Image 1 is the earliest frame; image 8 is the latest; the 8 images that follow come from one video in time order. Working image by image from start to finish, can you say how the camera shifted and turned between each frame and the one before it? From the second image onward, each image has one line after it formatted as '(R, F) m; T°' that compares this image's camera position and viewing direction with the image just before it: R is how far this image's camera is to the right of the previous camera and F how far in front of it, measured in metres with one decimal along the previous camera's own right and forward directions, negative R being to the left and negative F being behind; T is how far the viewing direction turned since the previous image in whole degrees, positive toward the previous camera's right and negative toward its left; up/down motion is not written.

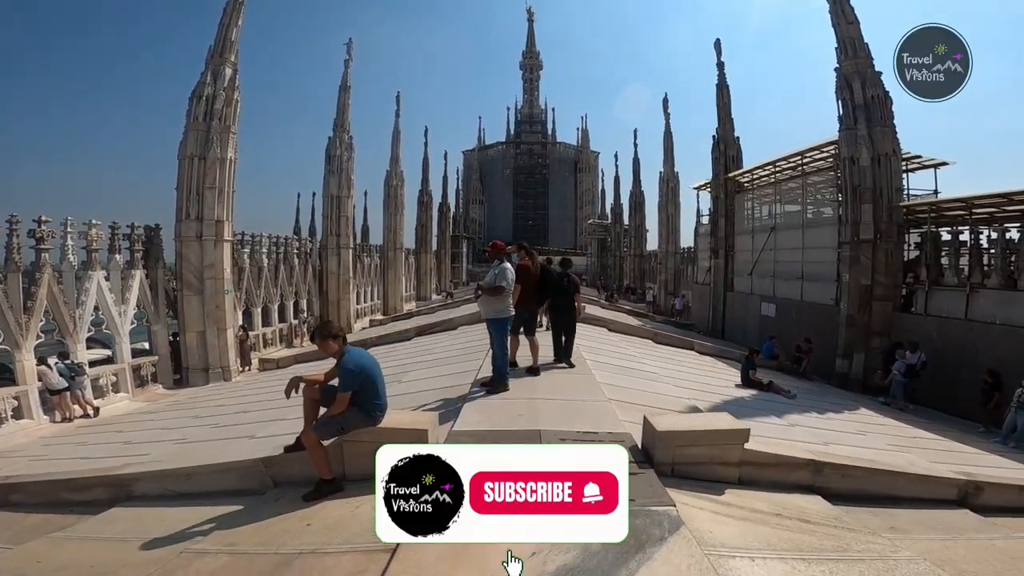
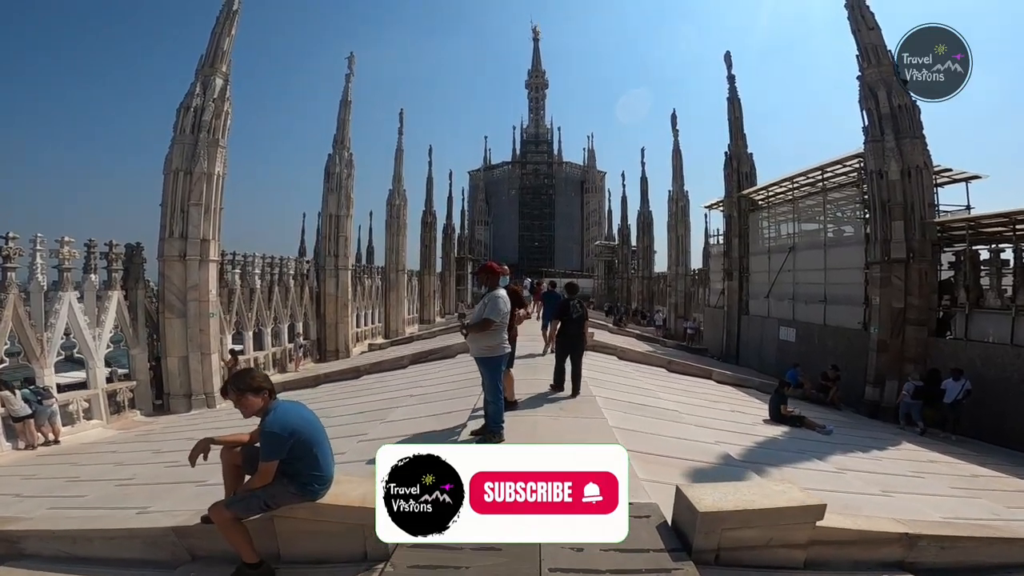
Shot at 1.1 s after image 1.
(+0.1, +0.8) m; -1°
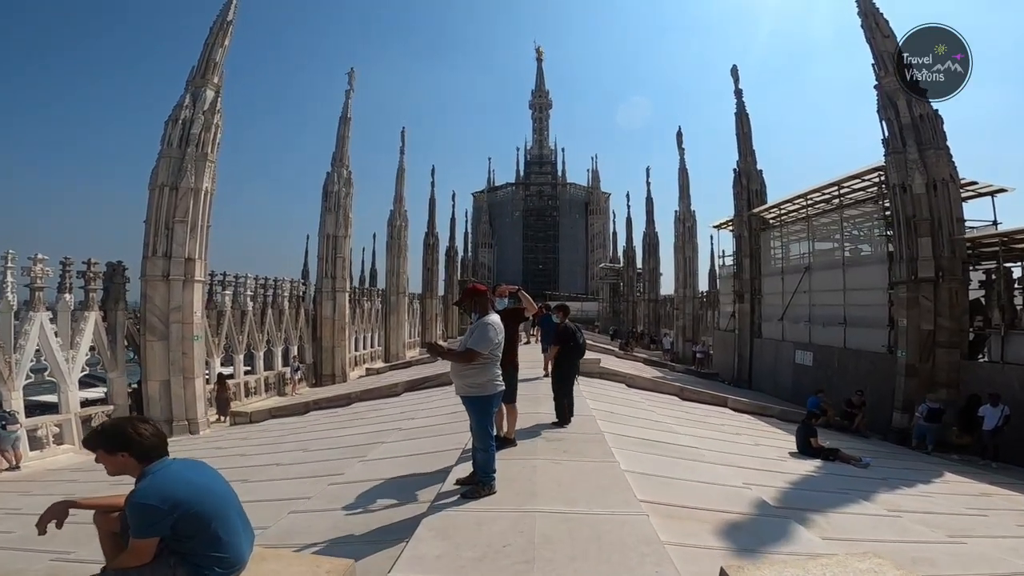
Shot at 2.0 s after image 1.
(+0.1, +0.6) m; 0°
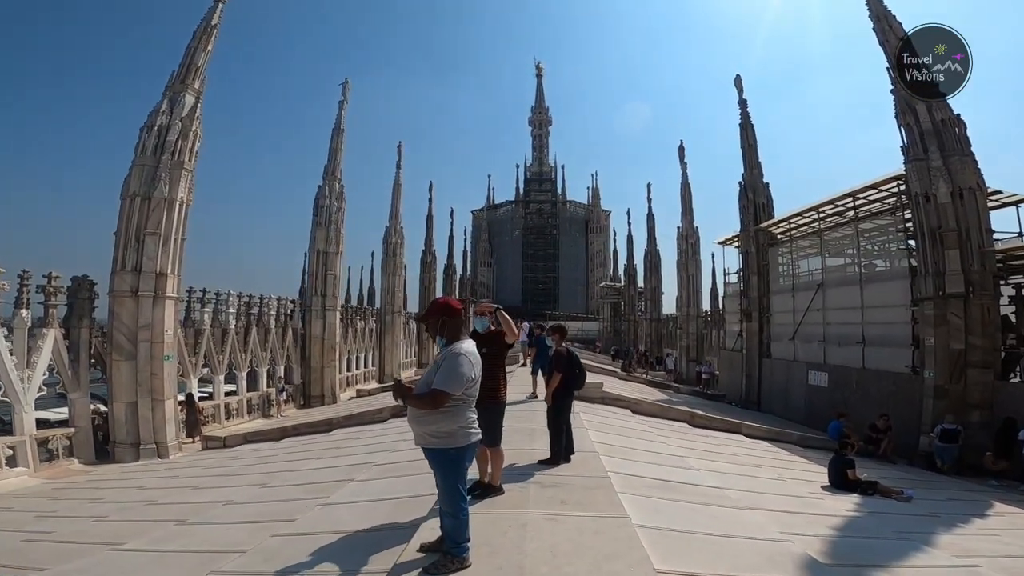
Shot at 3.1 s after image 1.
(+0.1, +0.7) m; 0°
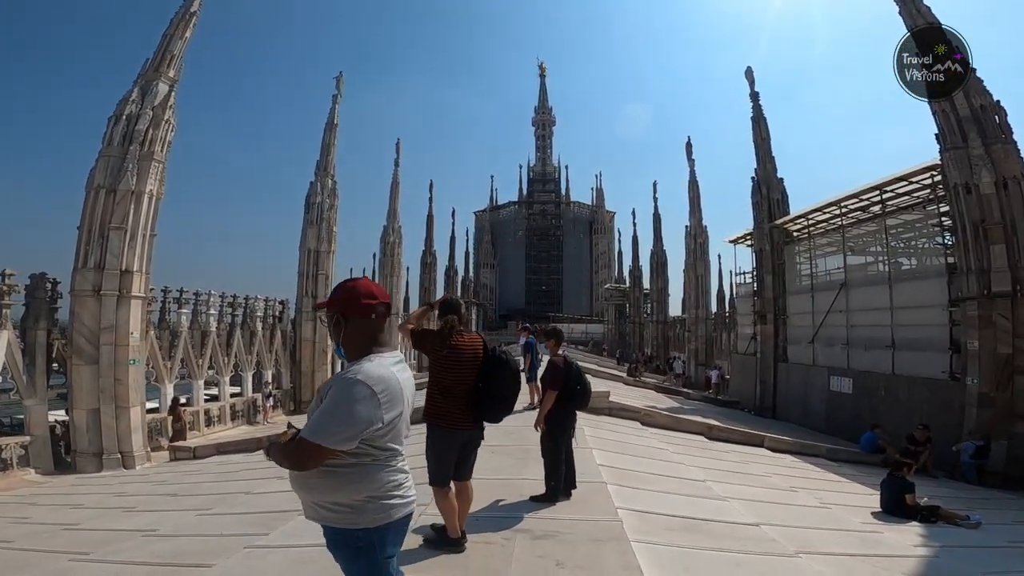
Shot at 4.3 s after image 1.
(+0.1, +0.9) m; 0°
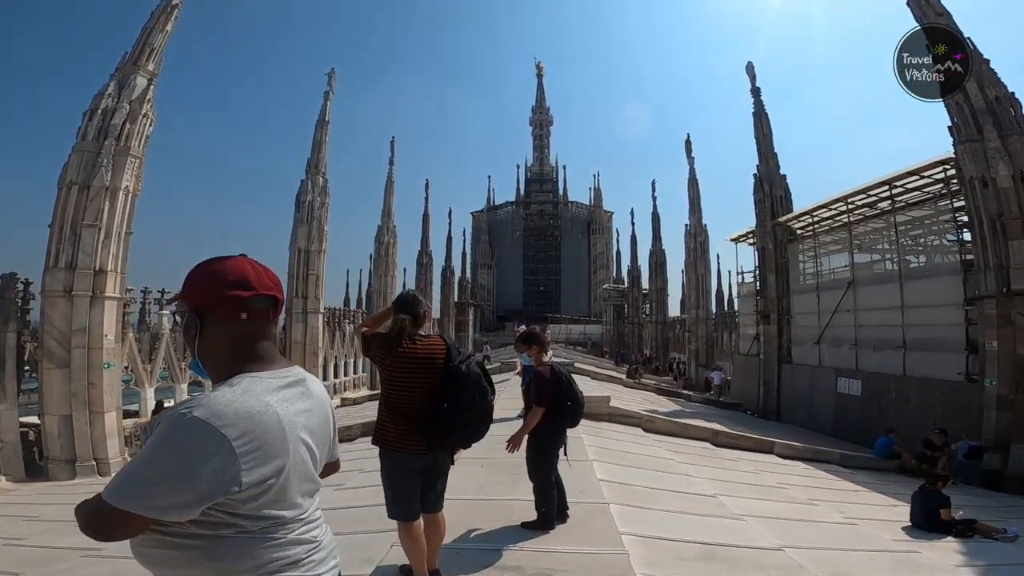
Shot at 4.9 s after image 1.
(+0.1, +0.4) m; 0°
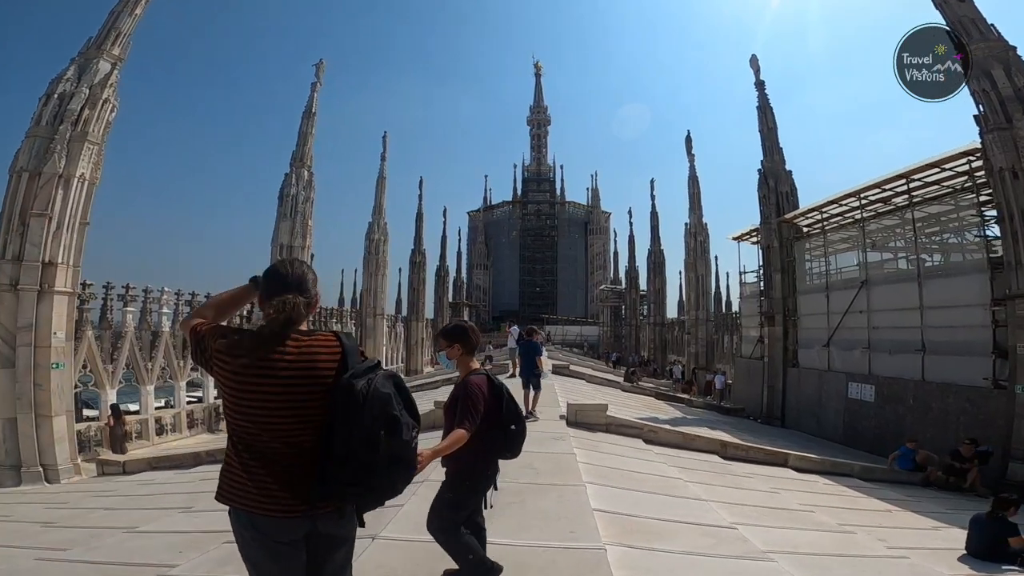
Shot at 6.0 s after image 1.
(+0.1, +0.7) m; 0°
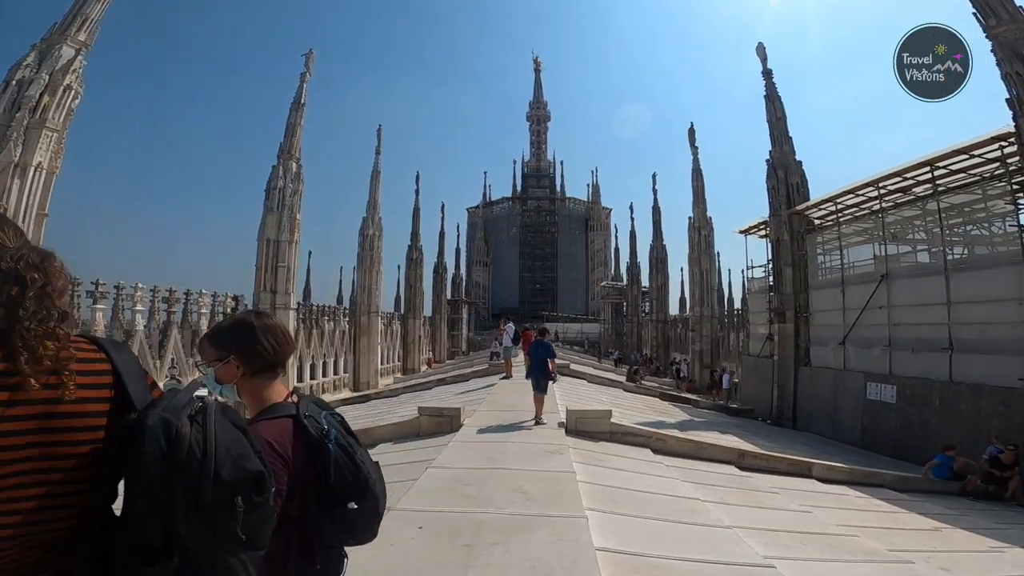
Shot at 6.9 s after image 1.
(+0.1, +0.7) m; 0°
